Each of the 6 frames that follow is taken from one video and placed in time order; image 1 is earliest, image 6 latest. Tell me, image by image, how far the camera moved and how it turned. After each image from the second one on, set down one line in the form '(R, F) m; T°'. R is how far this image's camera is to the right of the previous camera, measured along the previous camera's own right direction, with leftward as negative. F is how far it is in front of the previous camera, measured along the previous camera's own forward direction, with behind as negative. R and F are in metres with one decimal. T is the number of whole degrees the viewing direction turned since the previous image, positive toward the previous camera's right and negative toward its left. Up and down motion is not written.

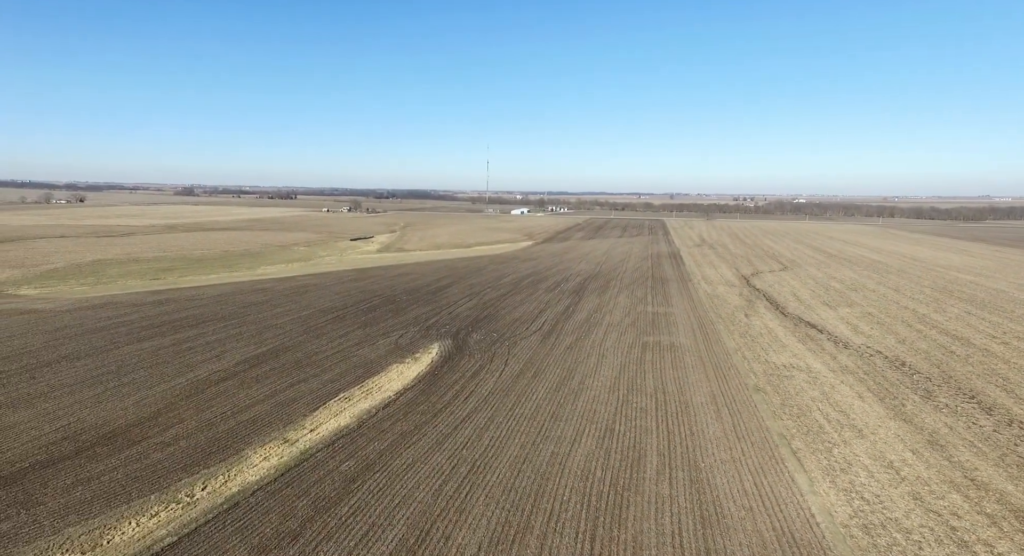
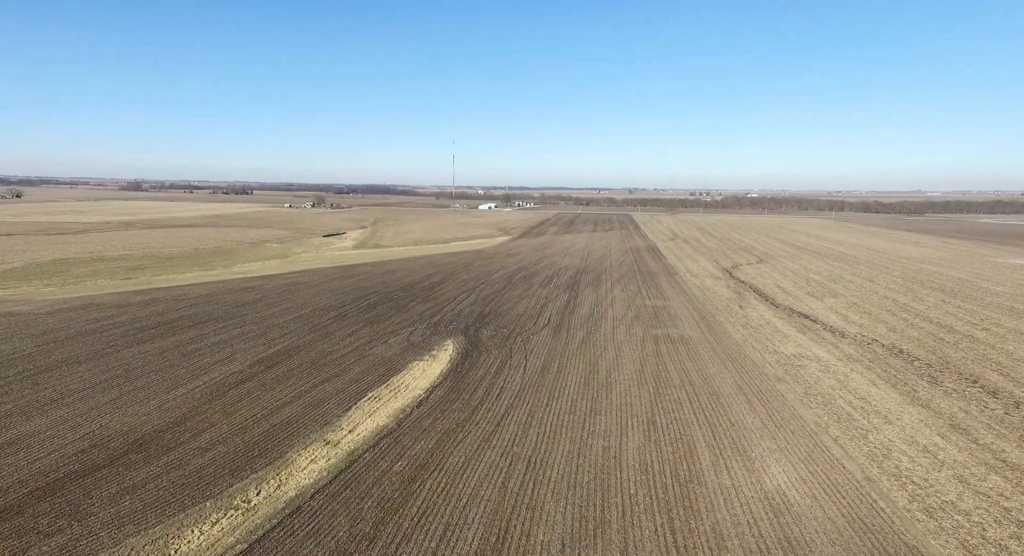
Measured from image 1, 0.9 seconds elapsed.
(-1.0, +0.1) m; +3°
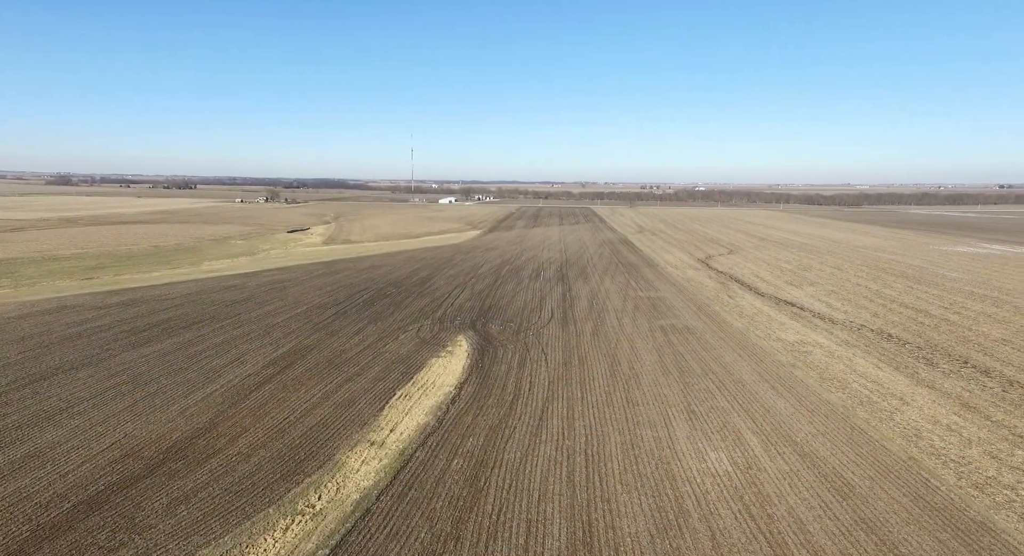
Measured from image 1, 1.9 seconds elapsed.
(-1.1, +0.1) m; +4°
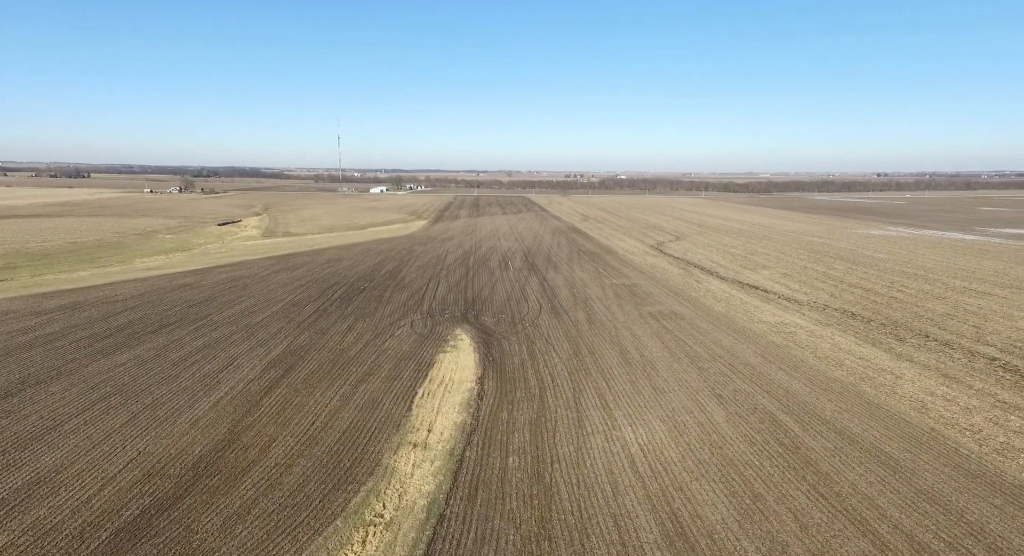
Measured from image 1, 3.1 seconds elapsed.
(-1.3, +0.2) m; +6°
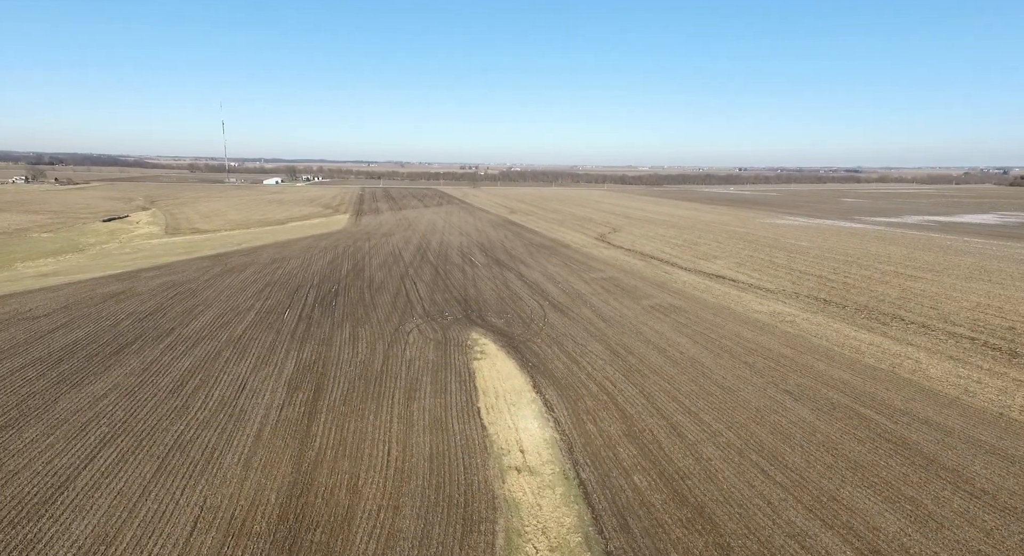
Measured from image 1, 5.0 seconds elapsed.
(-2.2, +0.8) m; +9°
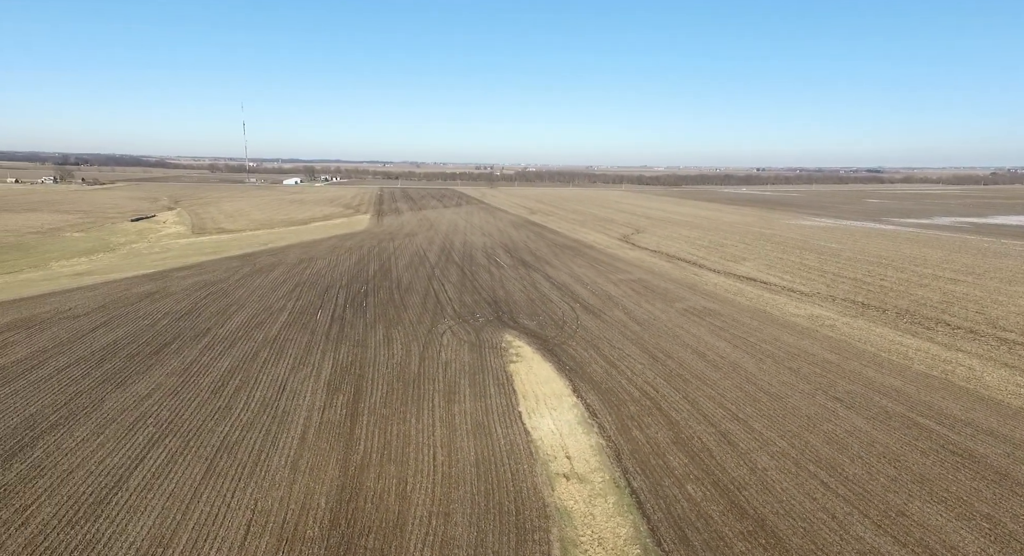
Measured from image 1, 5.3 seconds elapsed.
(-0.4, +0.1) m; -2°
